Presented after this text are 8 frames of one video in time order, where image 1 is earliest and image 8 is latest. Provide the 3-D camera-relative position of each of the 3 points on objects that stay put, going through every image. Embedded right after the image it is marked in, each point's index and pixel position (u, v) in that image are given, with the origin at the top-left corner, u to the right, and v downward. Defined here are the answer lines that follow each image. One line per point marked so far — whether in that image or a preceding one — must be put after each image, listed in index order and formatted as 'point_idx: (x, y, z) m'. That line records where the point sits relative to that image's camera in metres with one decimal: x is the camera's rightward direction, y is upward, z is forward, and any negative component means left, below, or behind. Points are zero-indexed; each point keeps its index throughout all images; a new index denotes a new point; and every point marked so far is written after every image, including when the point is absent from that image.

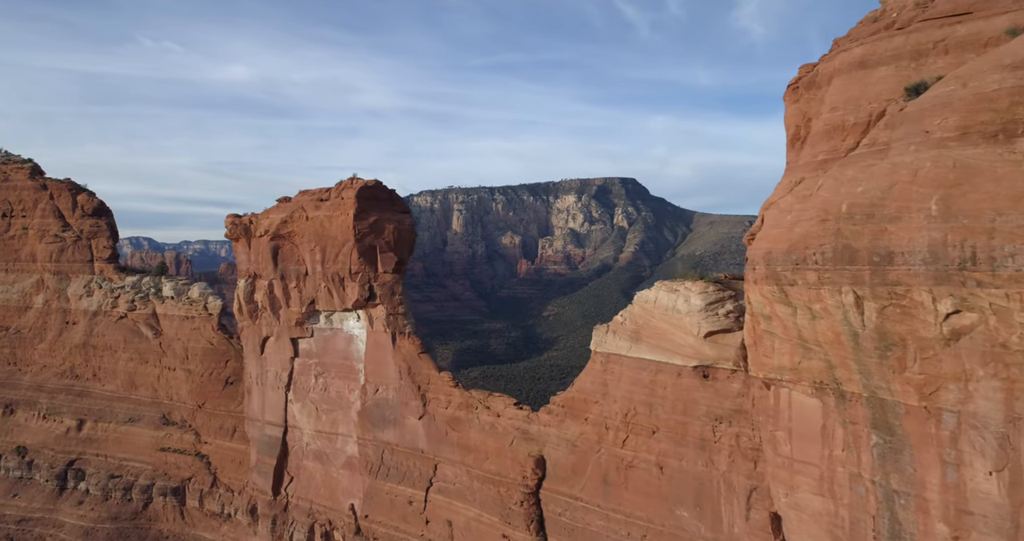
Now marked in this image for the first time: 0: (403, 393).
0: (-1.9, -2.1, +11.8) m
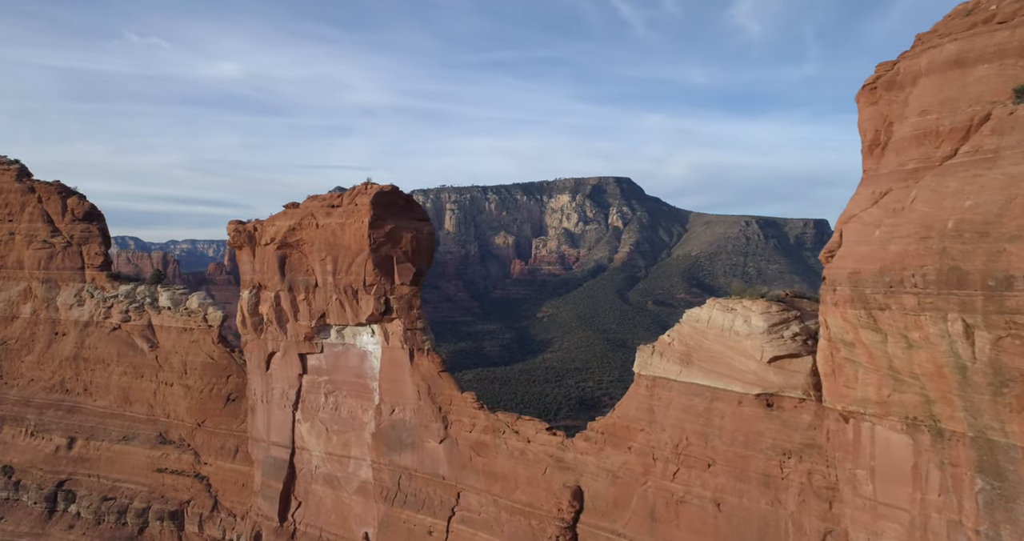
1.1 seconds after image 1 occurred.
0: (-1.4, -2.3, +11.0) m
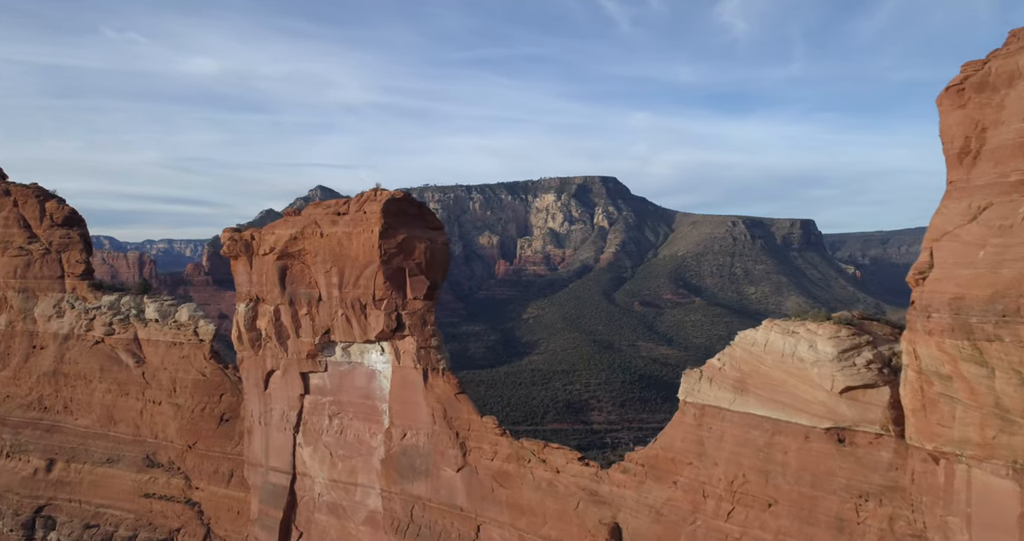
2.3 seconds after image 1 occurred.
0: (-1.1, -2.5, +10.1) m
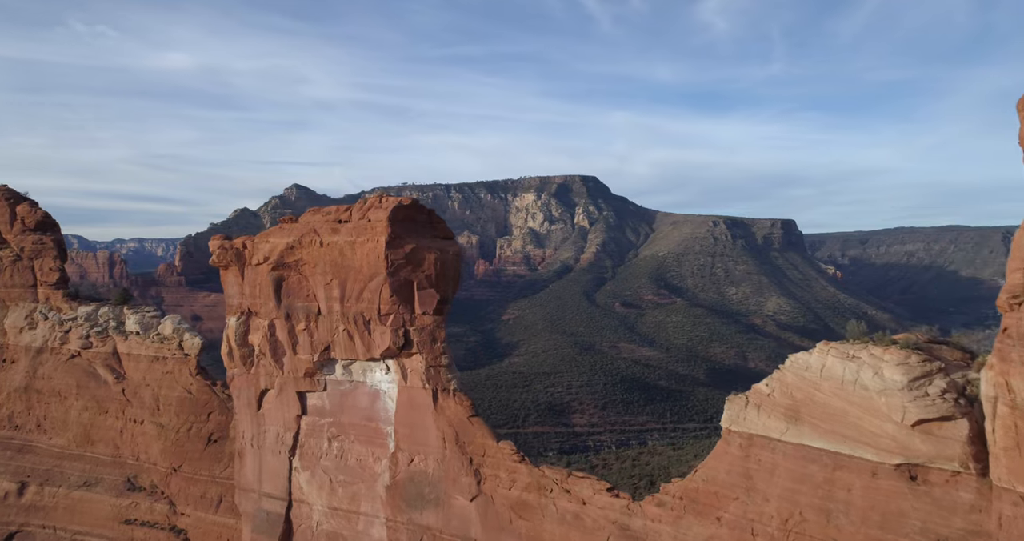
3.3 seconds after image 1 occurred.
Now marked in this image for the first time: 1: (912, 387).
0: (-0.9, -2.6, +9.4) m
1: (+3.5, -1.0, +6.1) m
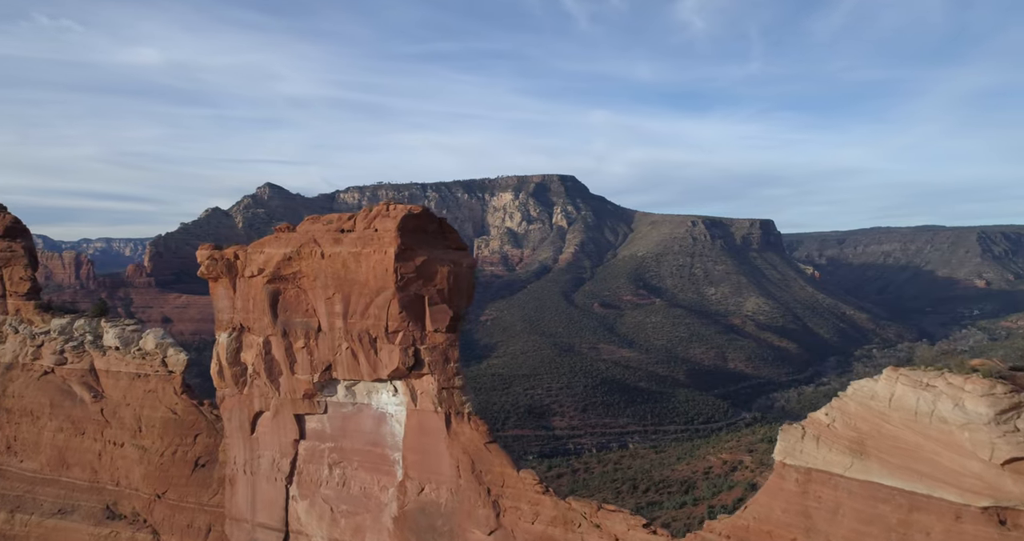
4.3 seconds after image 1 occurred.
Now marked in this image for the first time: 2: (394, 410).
0: (-0.6, -2.8, +8.7) m
1: (+3.9, -1.2, +5.5) m
2: (-1.6, -1.8, +9.2) m
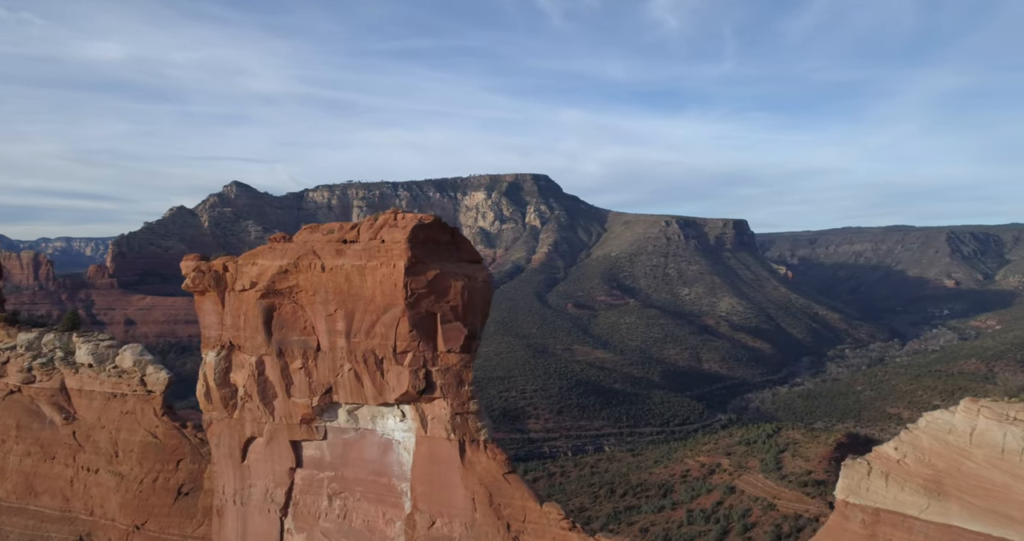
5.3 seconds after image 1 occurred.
0: (-0.4, -3.0, +8.0) m
1: (+4.2, -1.4, +5.0) m
2: (-1.3, -2.0, +8.5) m
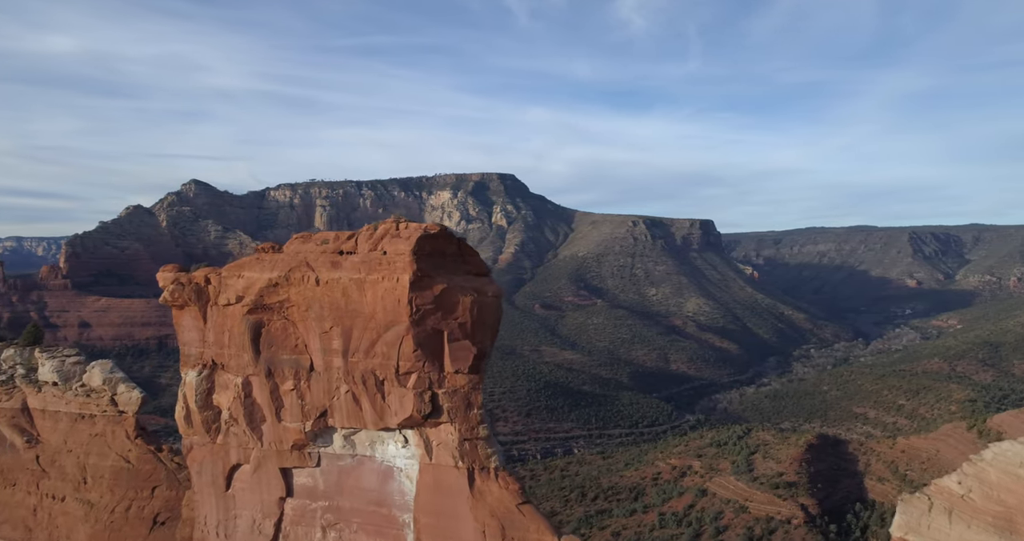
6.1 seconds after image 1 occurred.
0: (-0.2, -3.2, +7.4) m
1: (+4.5, -1.5, +4.6) m
2: (-1.2, -2.2, +7.8) m
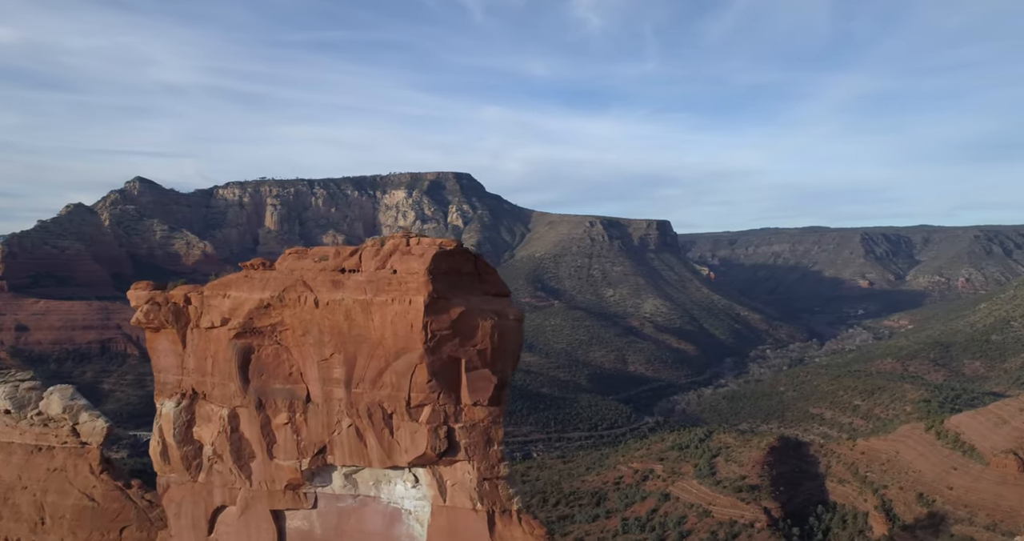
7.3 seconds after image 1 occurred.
0: (0.0, -3.4, +6.7) m
1: (+4.9, -1.7, +4.2) m
2: (-1.0, -2.4, +7.1) m
